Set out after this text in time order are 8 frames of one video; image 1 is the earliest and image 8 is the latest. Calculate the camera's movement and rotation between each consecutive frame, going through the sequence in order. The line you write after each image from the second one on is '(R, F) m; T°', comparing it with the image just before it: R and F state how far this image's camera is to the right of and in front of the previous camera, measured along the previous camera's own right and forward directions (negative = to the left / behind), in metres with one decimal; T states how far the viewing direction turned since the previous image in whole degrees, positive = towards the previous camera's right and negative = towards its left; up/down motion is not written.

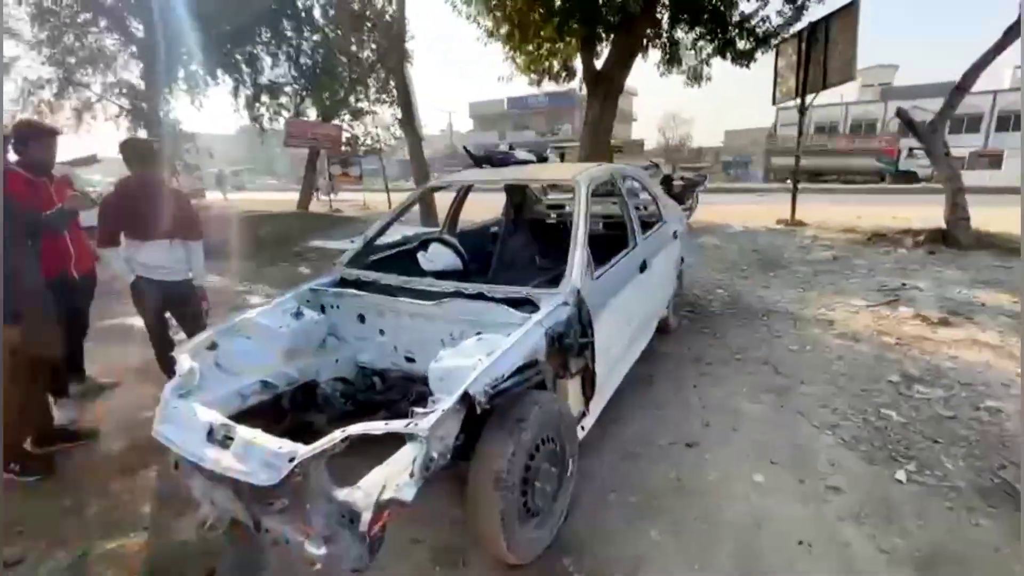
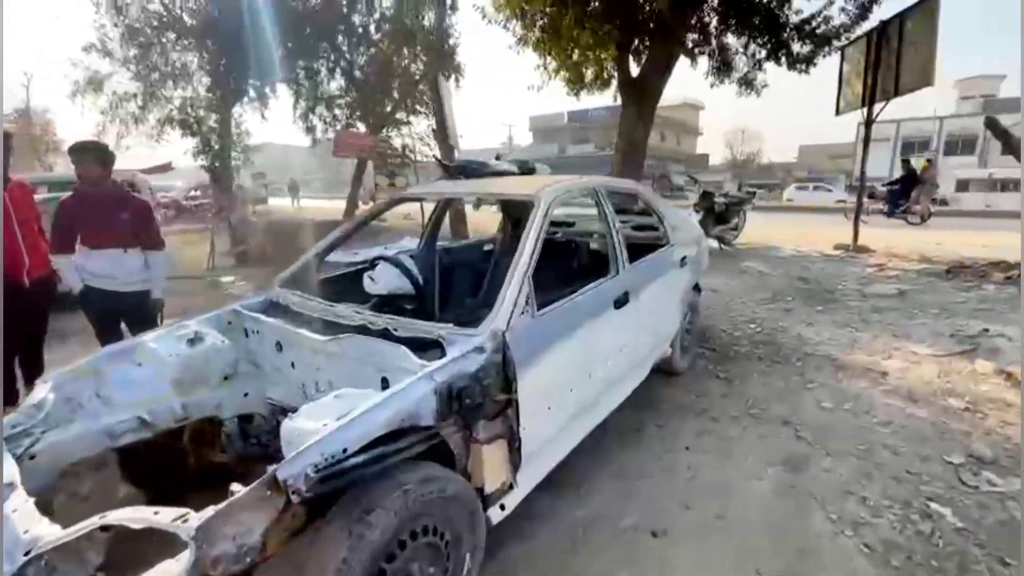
(+0.7, +0.6) m; -7°
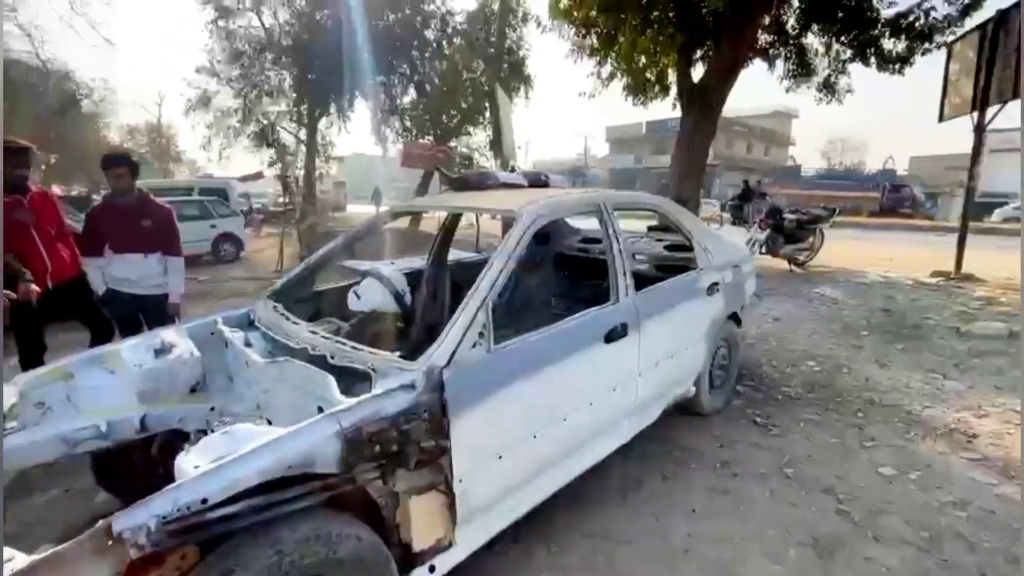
(+0.5, +0.3) m; -9°
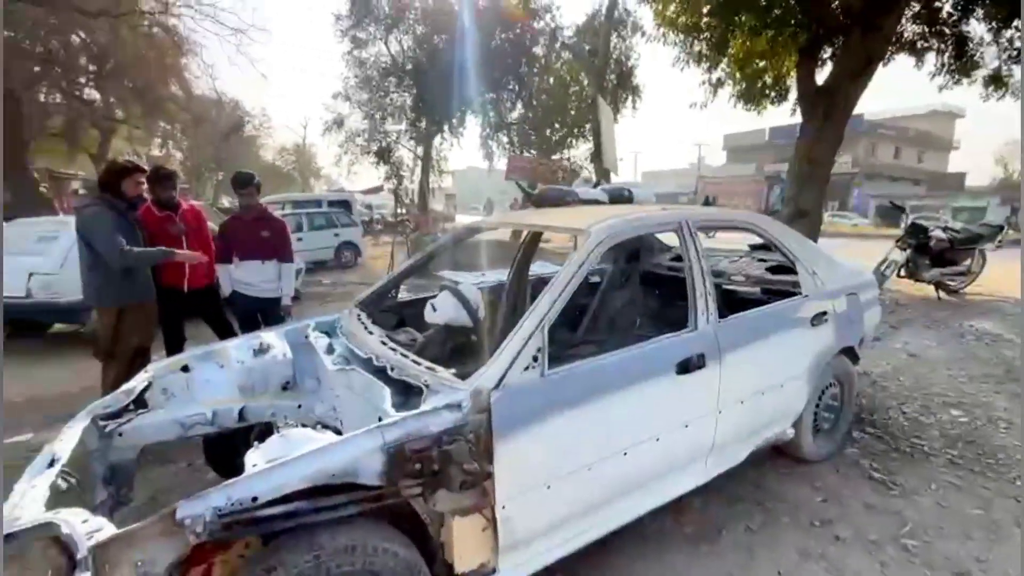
(+0.2, +0.1) m; -12°
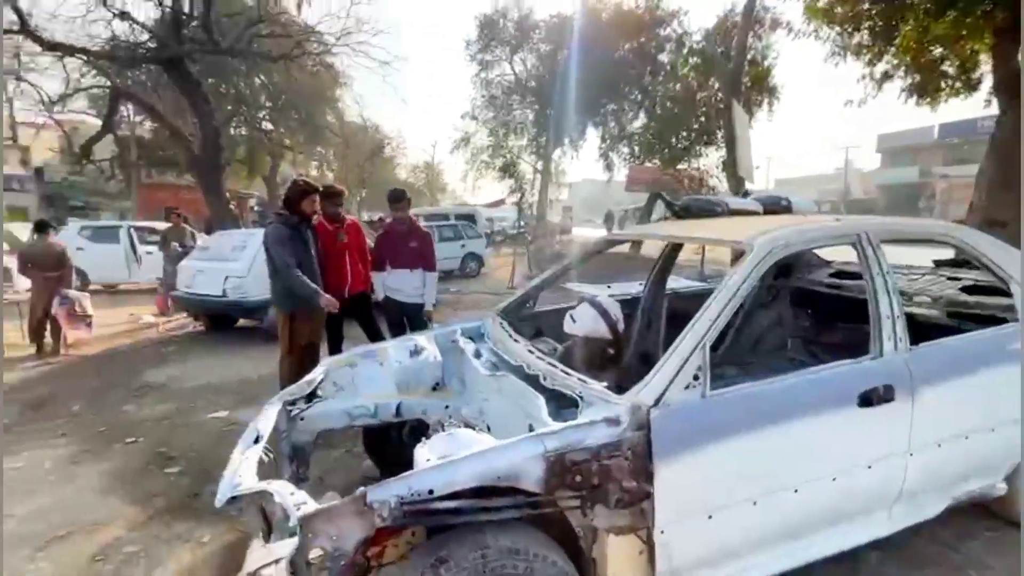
(-0.2, 0.0) m; -13°
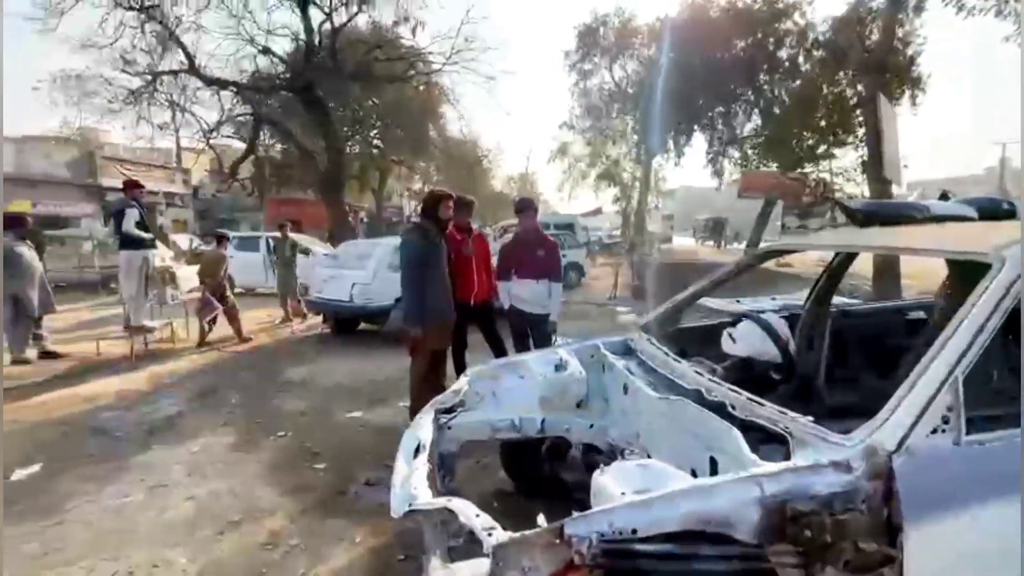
(-0.4, +0.1) m; -11°
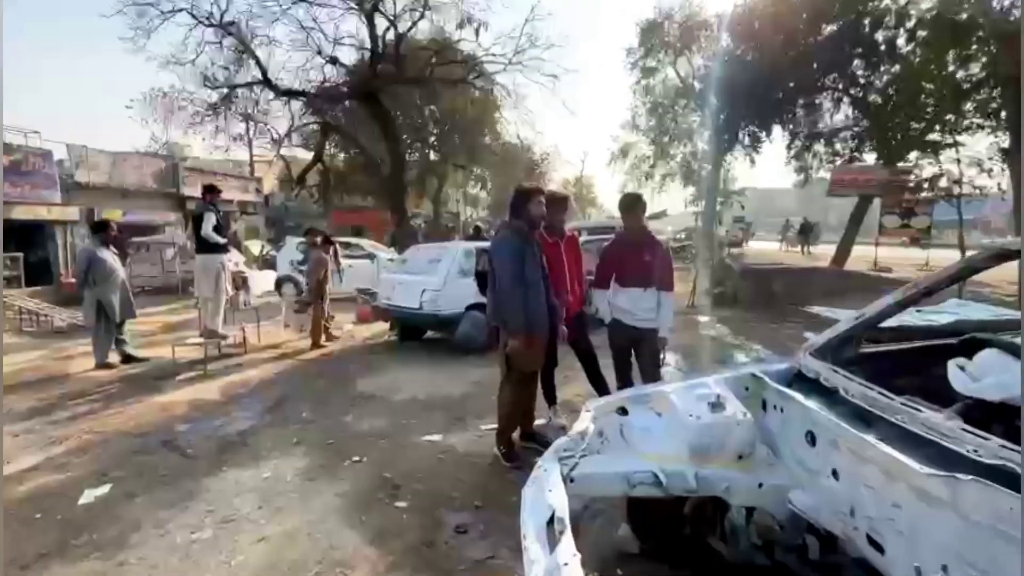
(-0.4, +0.6) m; -6°
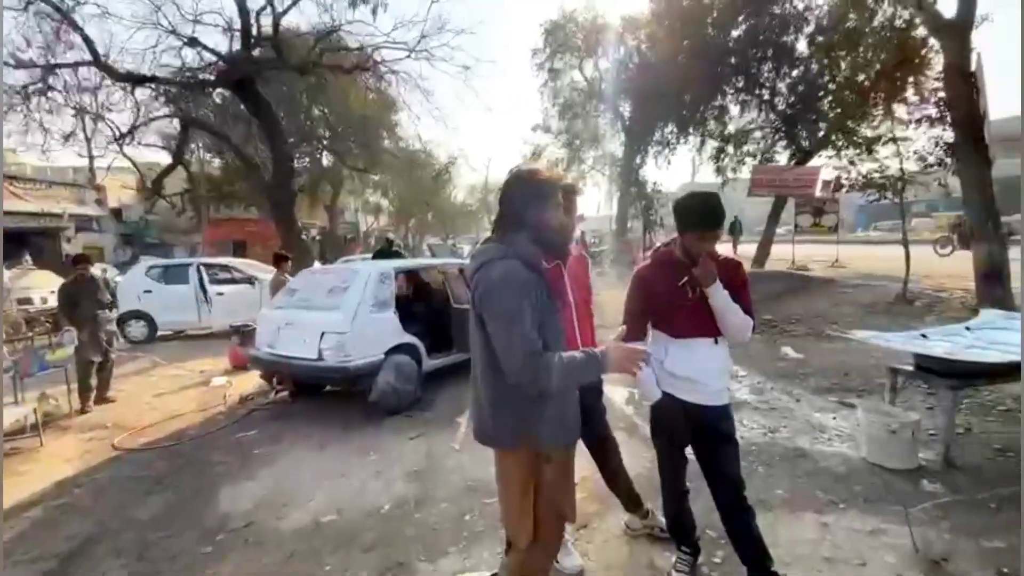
(-0.3, +1.8) m; +11°
